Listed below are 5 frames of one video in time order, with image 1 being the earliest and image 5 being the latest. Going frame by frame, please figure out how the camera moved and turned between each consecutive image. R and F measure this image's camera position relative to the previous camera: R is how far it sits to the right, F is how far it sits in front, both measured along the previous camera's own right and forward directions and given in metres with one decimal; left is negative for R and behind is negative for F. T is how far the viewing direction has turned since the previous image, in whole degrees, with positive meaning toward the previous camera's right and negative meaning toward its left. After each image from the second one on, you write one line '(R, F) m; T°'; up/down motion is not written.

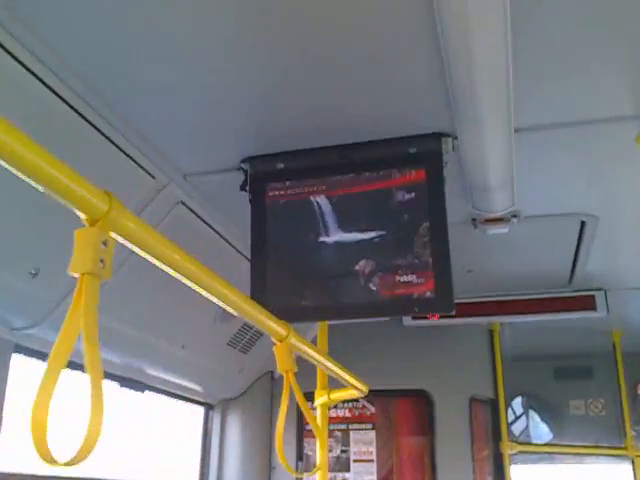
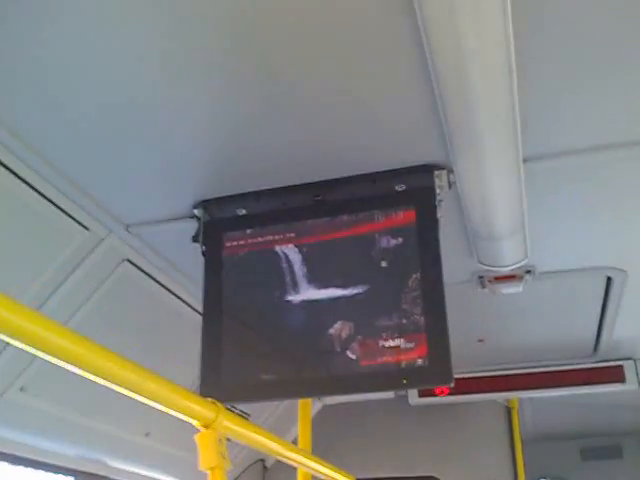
(+0.1, +0.5) m; -1°
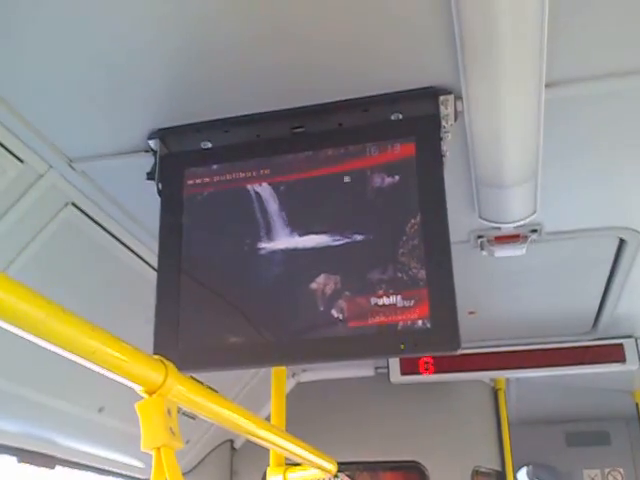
(0.0, +0.3) m; +2°
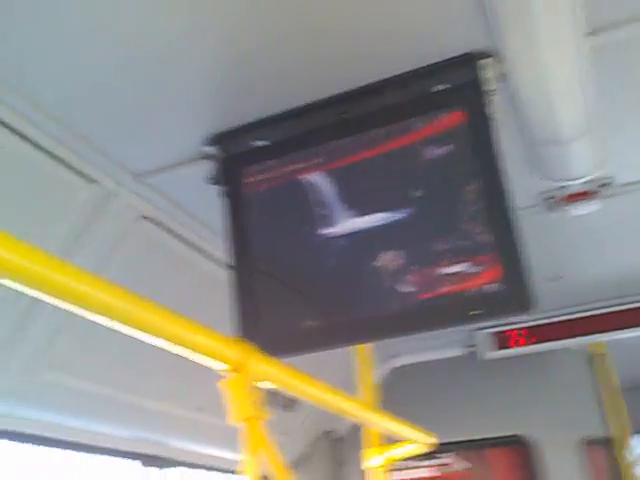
(+0.1, 0.0) m; -7°
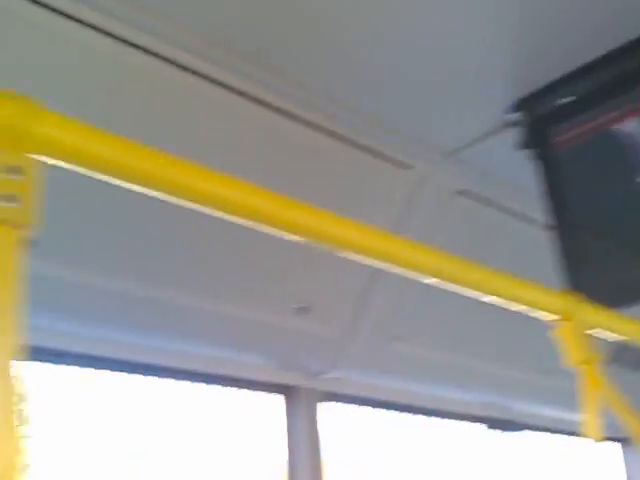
(0.0, -0.1) m; -24°
